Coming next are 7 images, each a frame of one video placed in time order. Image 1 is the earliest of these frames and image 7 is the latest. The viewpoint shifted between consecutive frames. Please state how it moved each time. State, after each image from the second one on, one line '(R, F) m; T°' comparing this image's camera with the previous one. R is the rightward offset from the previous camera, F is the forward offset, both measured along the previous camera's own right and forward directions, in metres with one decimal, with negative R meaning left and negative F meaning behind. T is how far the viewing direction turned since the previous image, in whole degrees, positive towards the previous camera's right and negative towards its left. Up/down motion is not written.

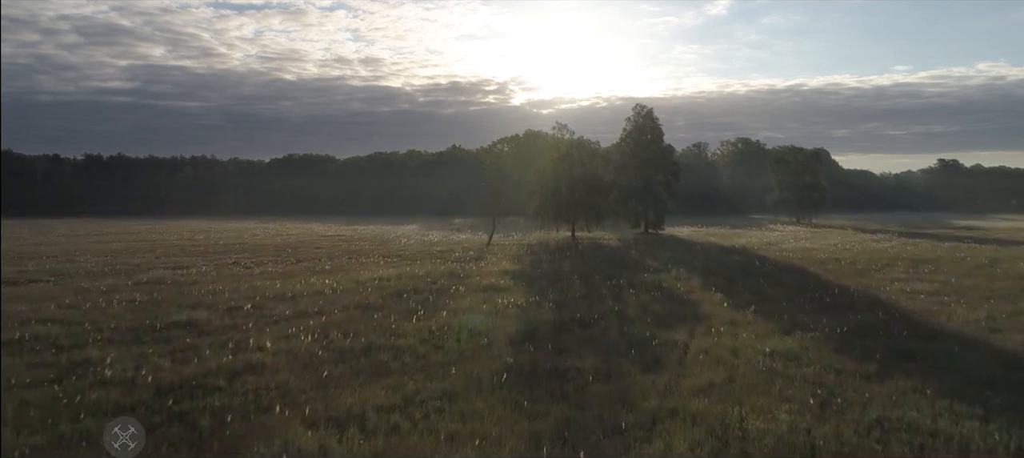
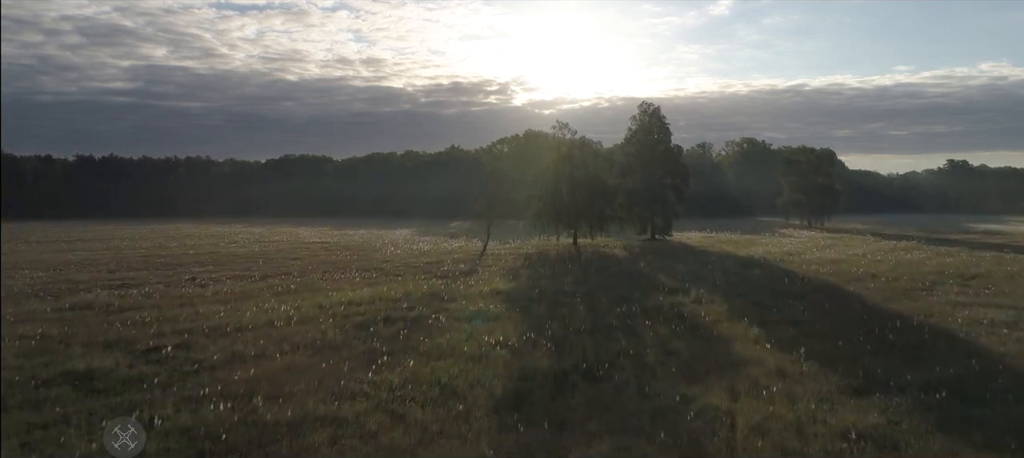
(+0.2, +3.0) m; 0°
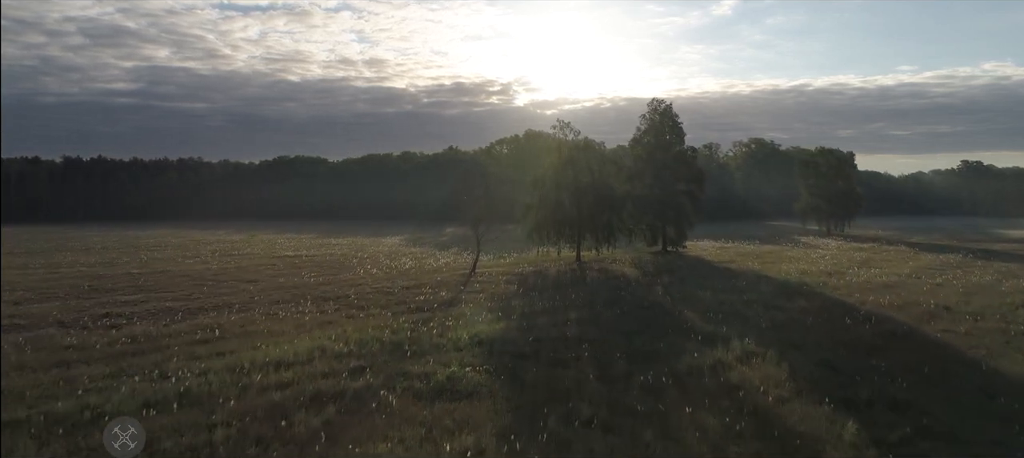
(+0.3, +4.4) m; 0°
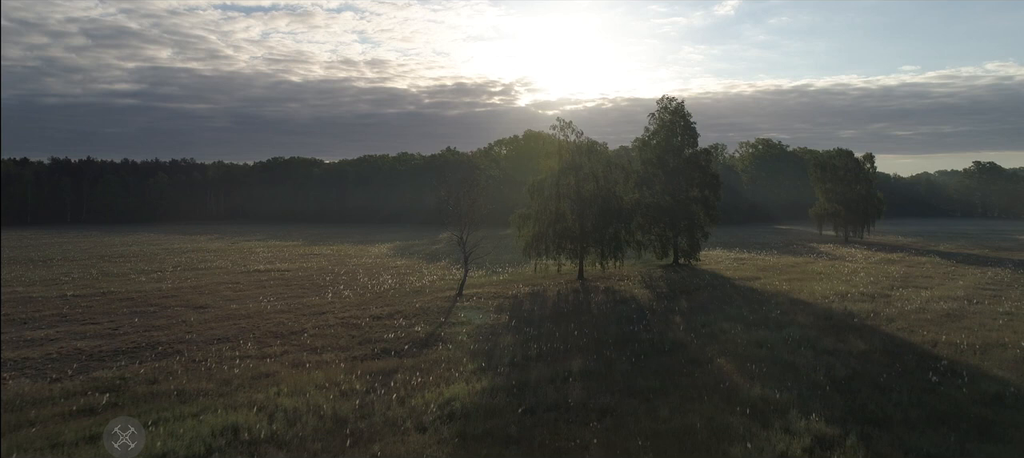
(+0.3, +3.7) m; 0°
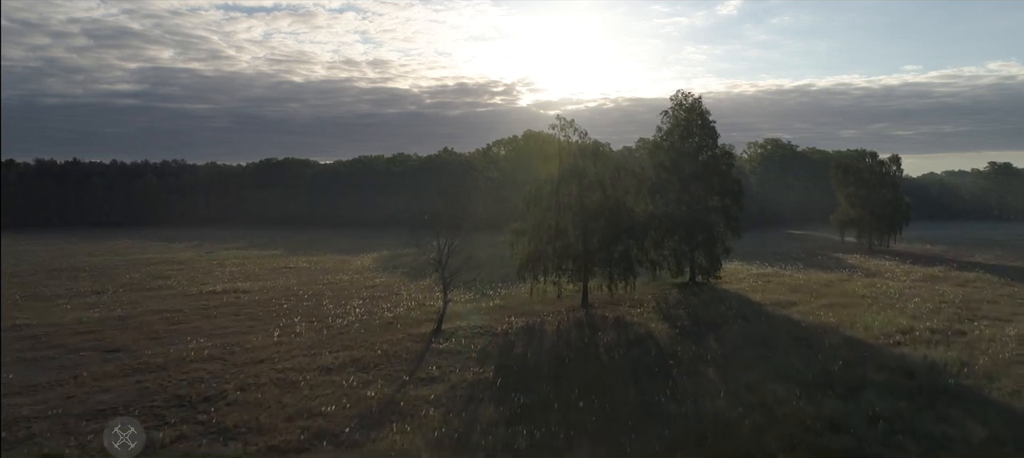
(+0.3, +4.4) m; 0°
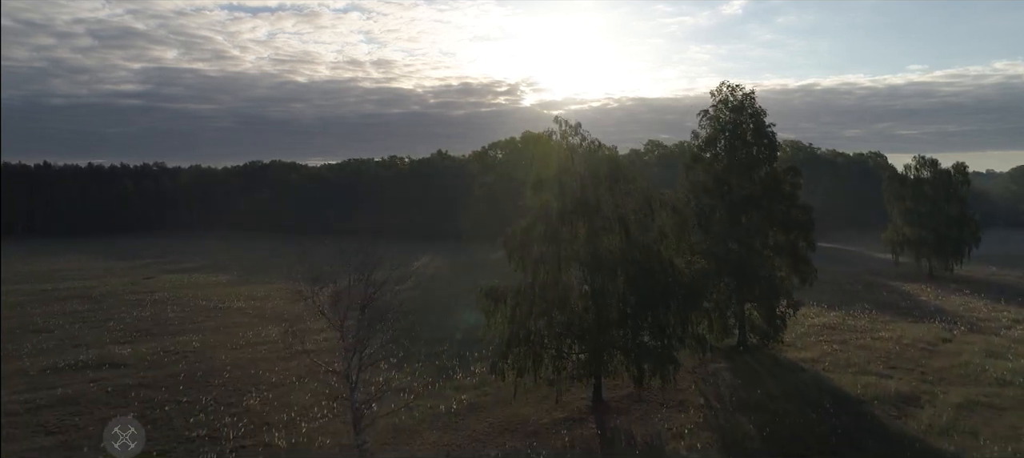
(+0.6, +8.6) m; 0°
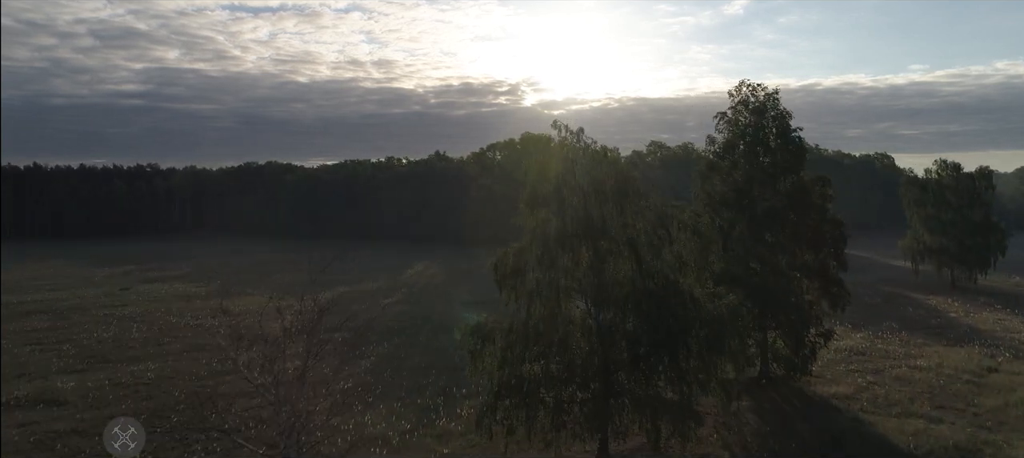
(+0.2, +2.6) m; 0°
